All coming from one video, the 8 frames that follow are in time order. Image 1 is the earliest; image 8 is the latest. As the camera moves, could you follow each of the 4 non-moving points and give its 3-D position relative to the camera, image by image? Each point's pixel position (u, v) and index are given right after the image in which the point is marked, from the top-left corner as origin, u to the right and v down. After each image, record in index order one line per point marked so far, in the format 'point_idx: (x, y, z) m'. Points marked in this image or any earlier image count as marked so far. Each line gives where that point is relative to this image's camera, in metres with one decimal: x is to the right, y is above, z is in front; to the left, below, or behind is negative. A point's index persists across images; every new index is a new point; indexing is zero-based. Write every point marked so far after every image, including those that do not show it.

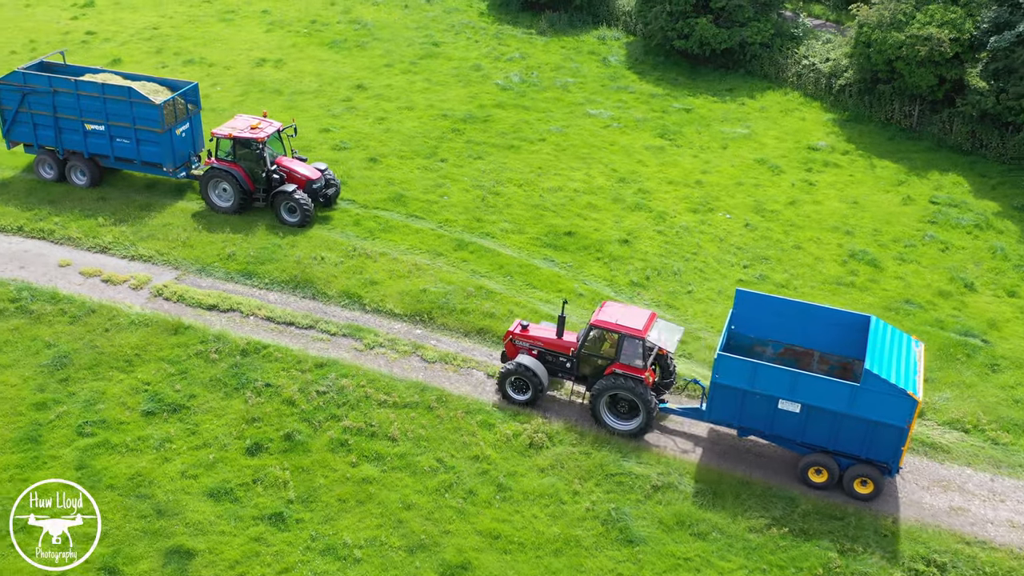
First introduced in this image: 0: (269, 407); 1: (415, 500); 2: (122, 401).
0: (-3.4, -1.7, +16.3) m
1: (-1.3, -2.8, +15.0) m
2: (-5.5, -1.6, +16.4) m
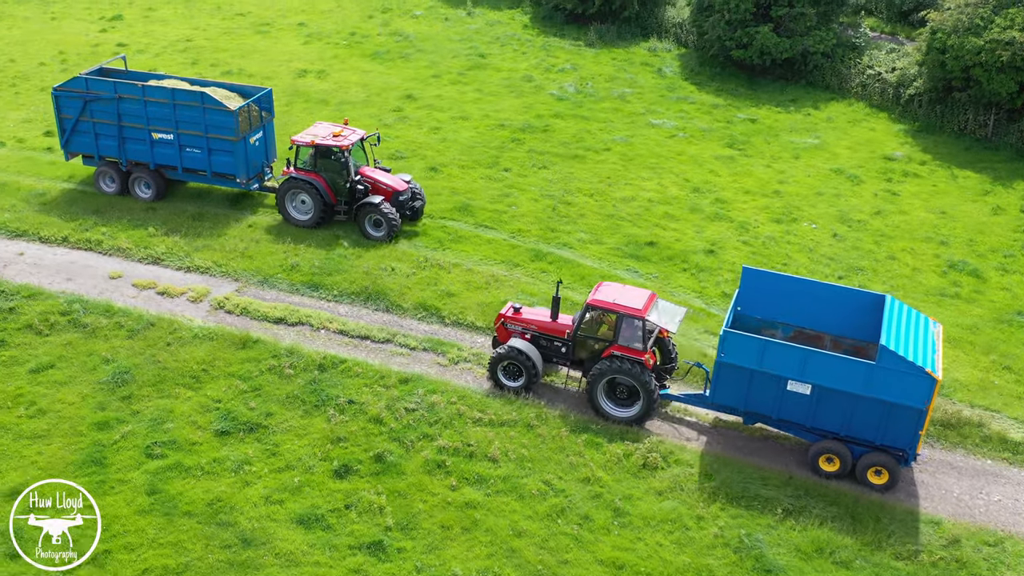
0: (-2.0, -1.8, +14.8) m
1: (+0.2, -2.8, +13.5) m
2: (-4.1, -1.7, +14.9) m
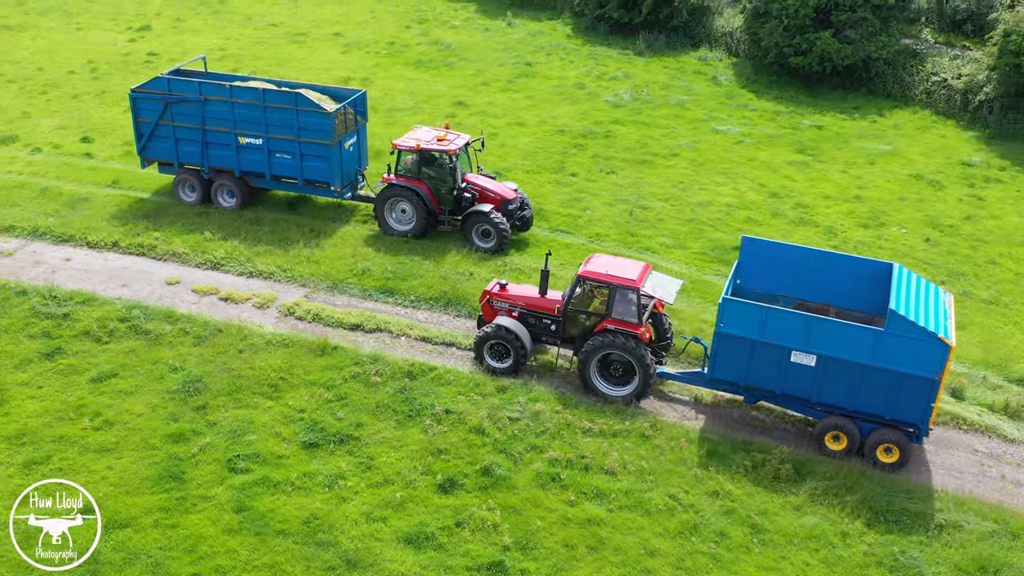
0: (-0.7, -1.7, +13.5) m
1: (+1.5, -2.7, +12.1) m
2: (-2.8, -1.7, +13.5) m
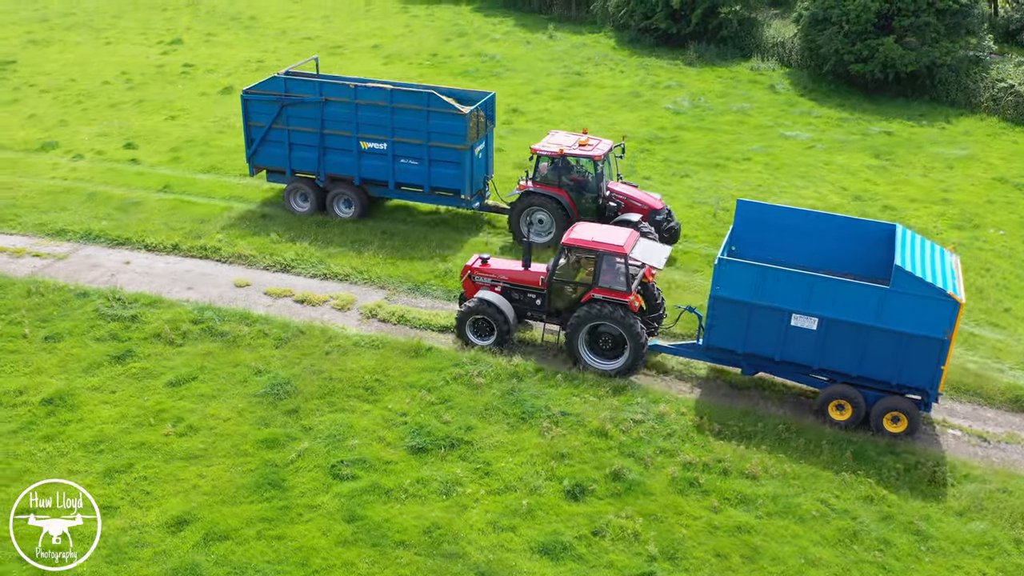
0: (+0.7, -1.6, +12.2) m
1: (+2.9, -2.5, +10.9) m
2: (-1.4, -1.6, +12.3) m
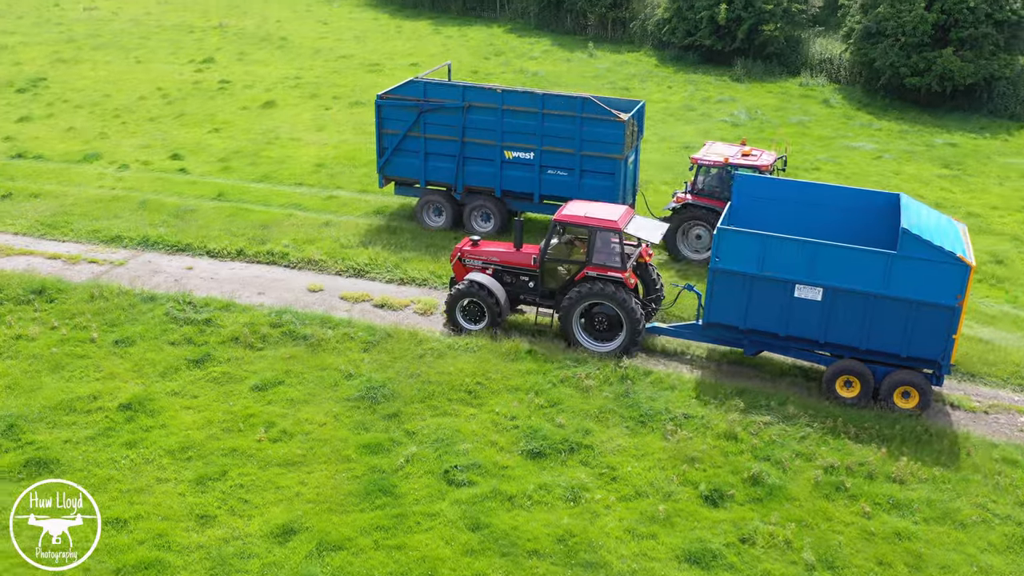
0: (+1.9, -1.5, +11.3) m
1: (+4.1, -2.4, +9.9) m
2: (-0.2, -1.5, +11.3) m
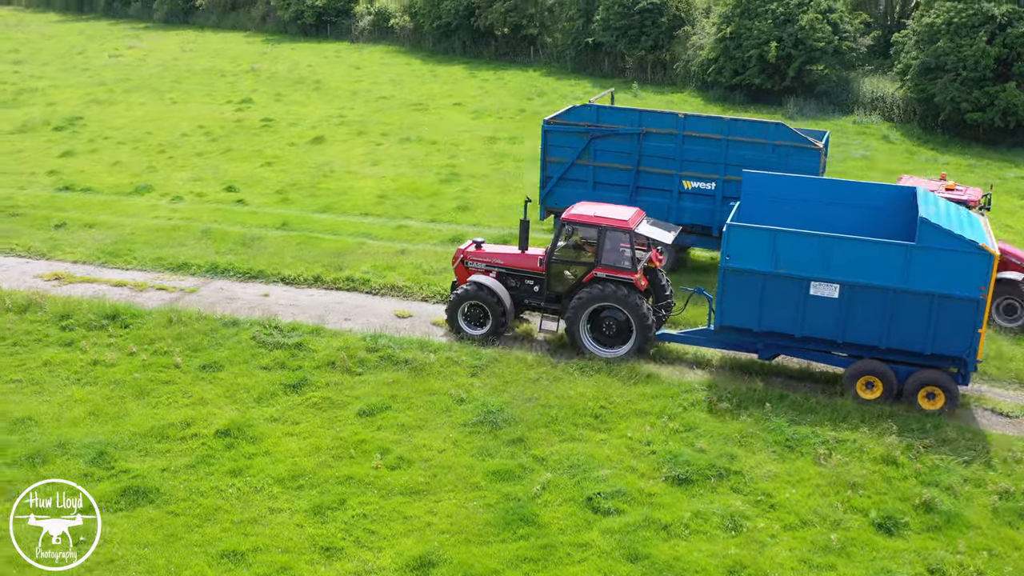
0: (+3.1, -1.6, +10.3) m
1: (+5.4, -2.4, +8.9) m
2: (+1.0, -1.6, +10.3) m
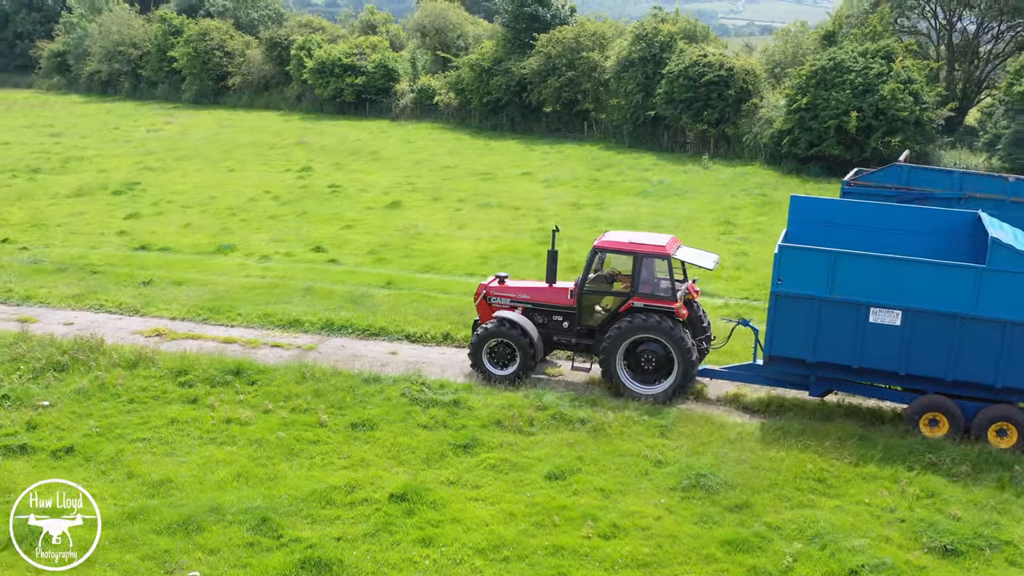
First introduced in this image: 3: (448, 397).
0: (+4.9, -1.9, +8.8) m
1: (+7.2, -2.6, +7.4) m
2: (+2.8, -1.9, +8.8) m
3: (-0.6, -1.0, +11.1) m
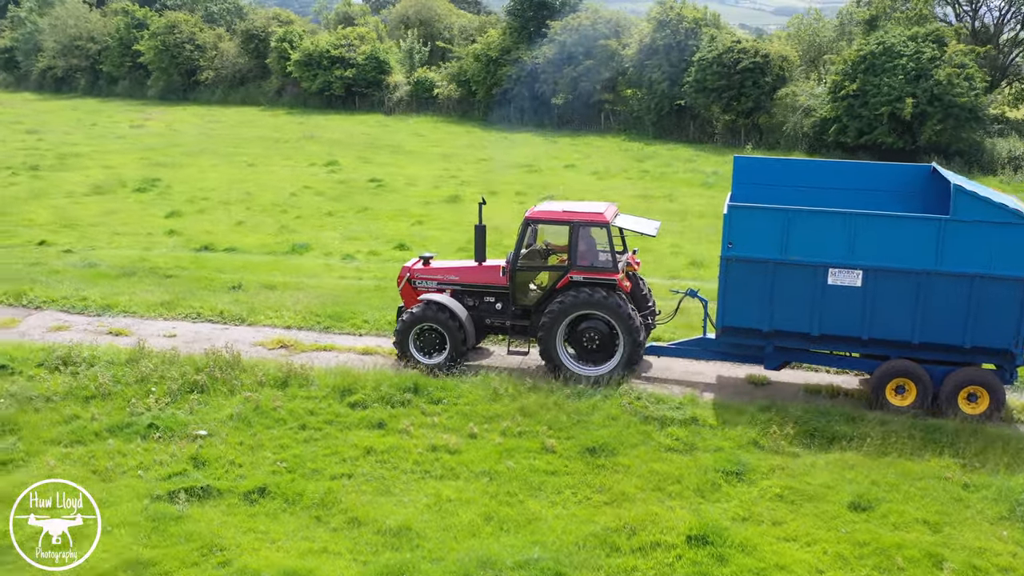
0: (+7.1, -1.8, +7.6) m
1: (+9.4, -2.4, +6.3) m
2: (+5.0, -1.8, +7.4) m
3: (+1.4, -1.0, +9.5) m
